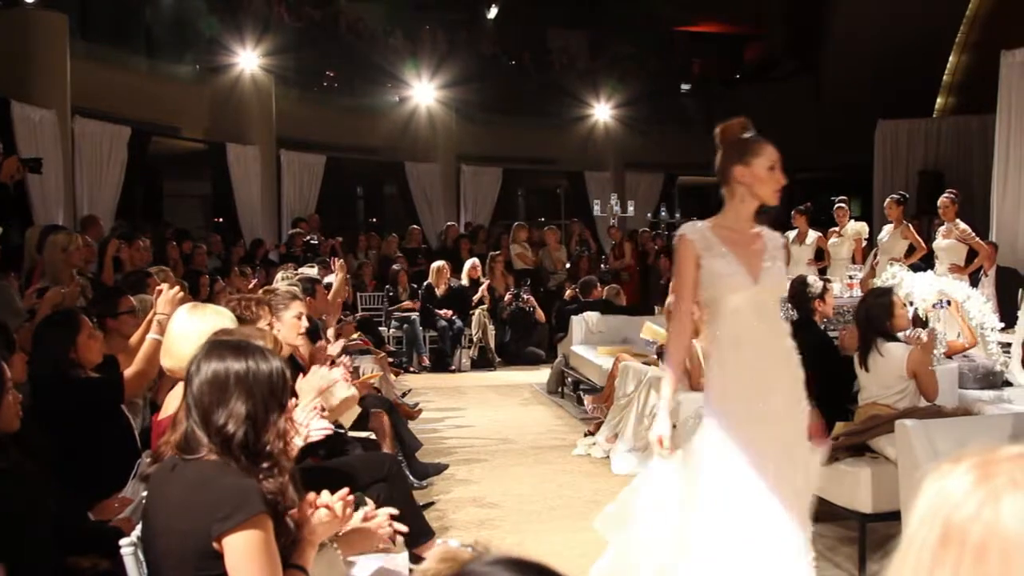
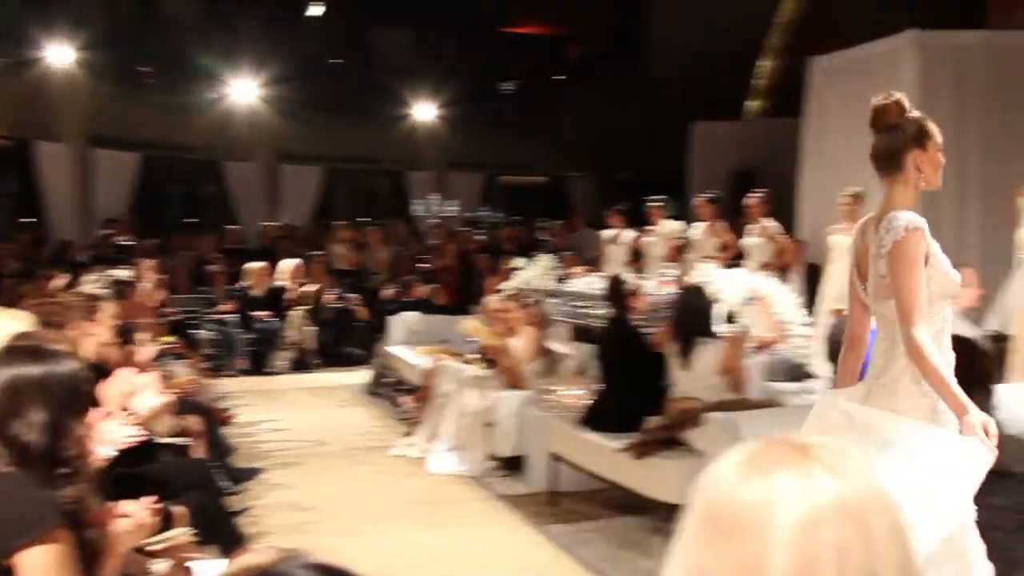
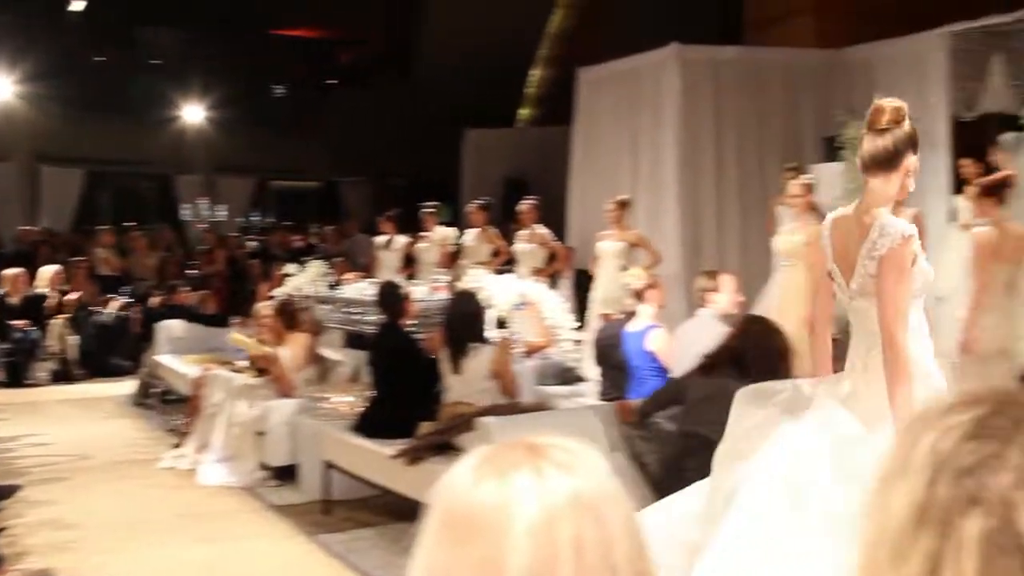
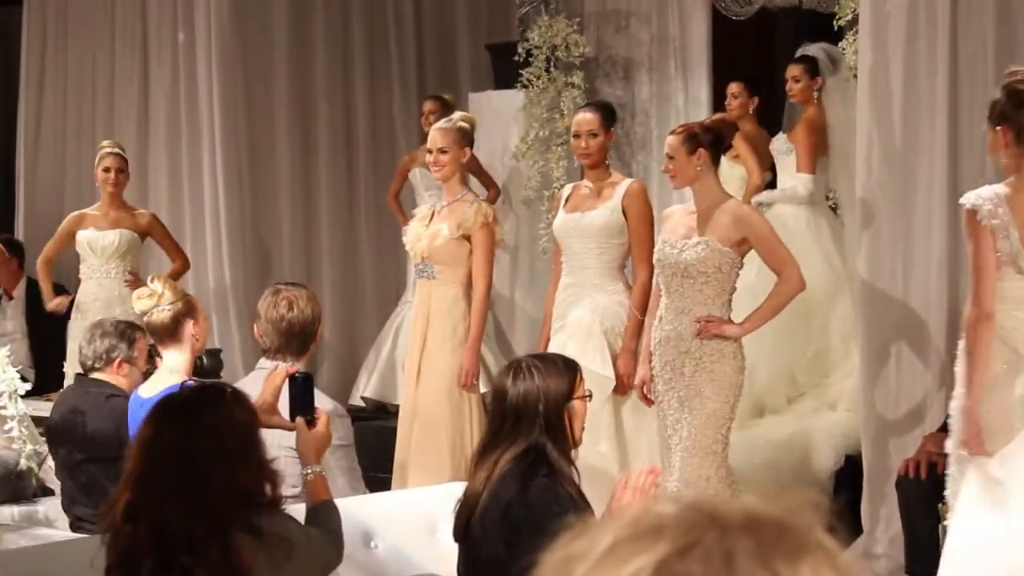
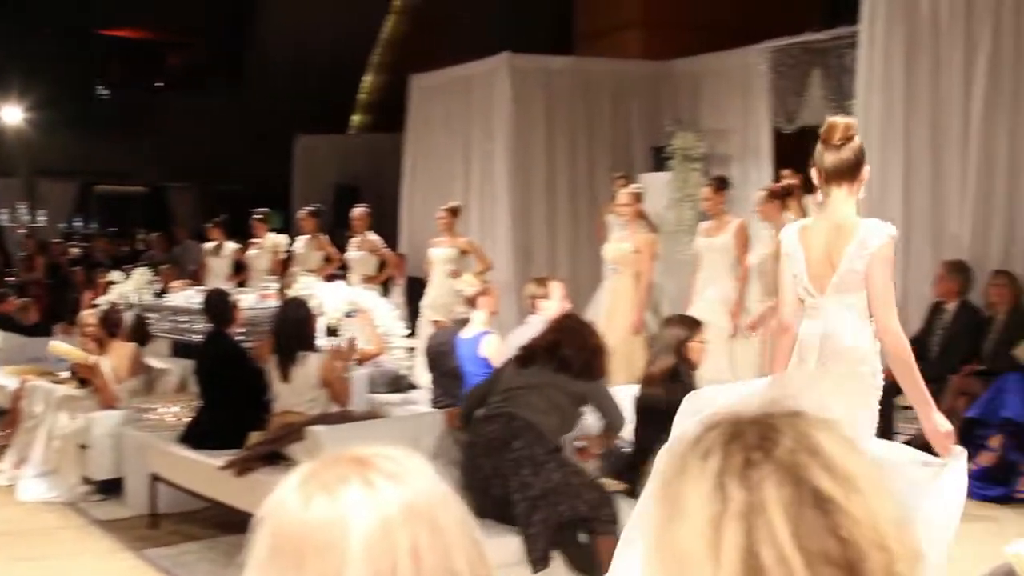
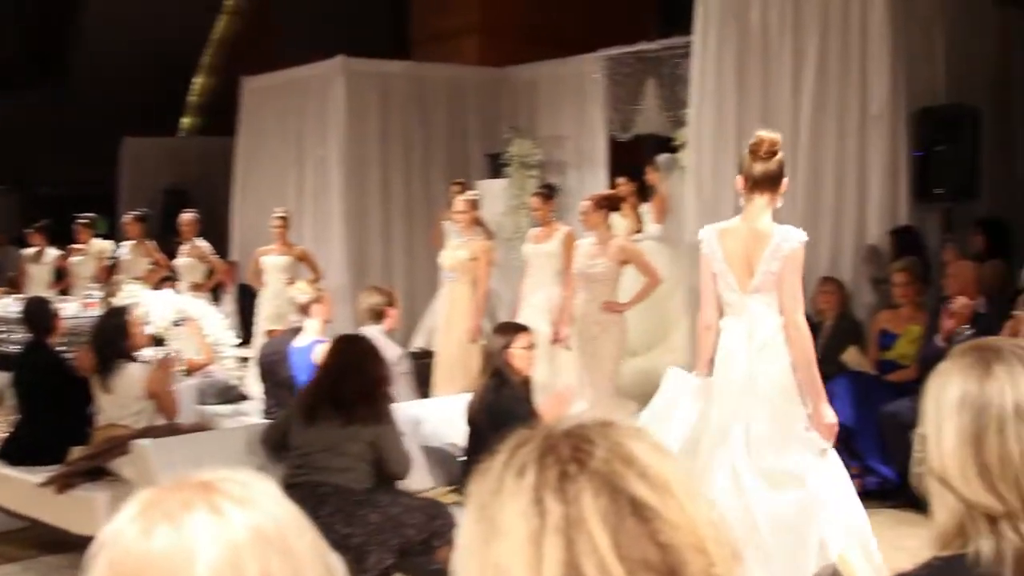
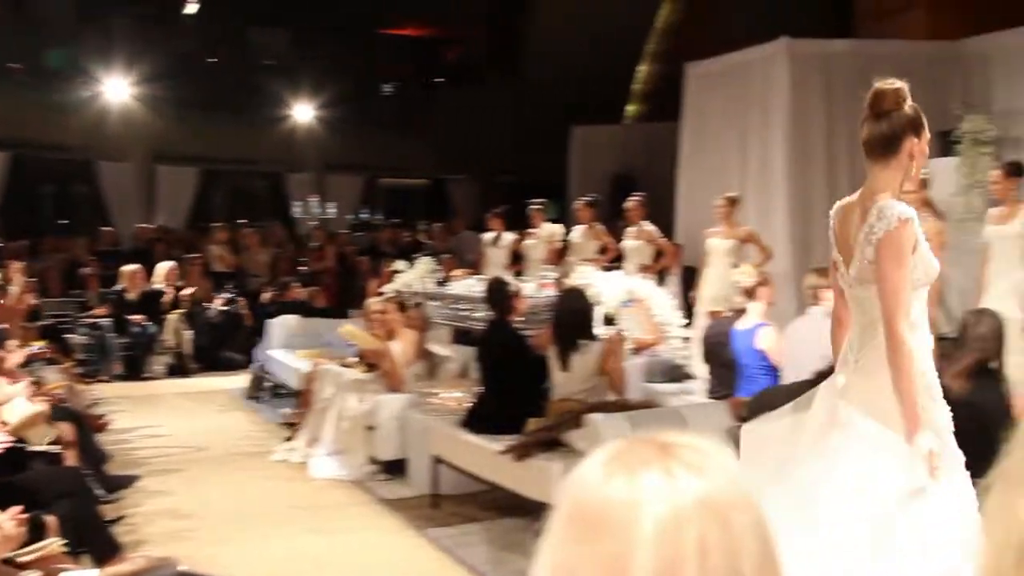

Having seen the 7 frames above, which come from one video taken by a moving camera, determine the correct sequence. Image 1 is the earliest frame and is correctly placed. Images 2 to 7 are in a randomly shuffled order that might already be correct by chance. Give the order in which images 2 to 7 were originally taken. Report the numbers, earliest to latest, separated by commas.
2, 7, 3, 5, 6, 4
